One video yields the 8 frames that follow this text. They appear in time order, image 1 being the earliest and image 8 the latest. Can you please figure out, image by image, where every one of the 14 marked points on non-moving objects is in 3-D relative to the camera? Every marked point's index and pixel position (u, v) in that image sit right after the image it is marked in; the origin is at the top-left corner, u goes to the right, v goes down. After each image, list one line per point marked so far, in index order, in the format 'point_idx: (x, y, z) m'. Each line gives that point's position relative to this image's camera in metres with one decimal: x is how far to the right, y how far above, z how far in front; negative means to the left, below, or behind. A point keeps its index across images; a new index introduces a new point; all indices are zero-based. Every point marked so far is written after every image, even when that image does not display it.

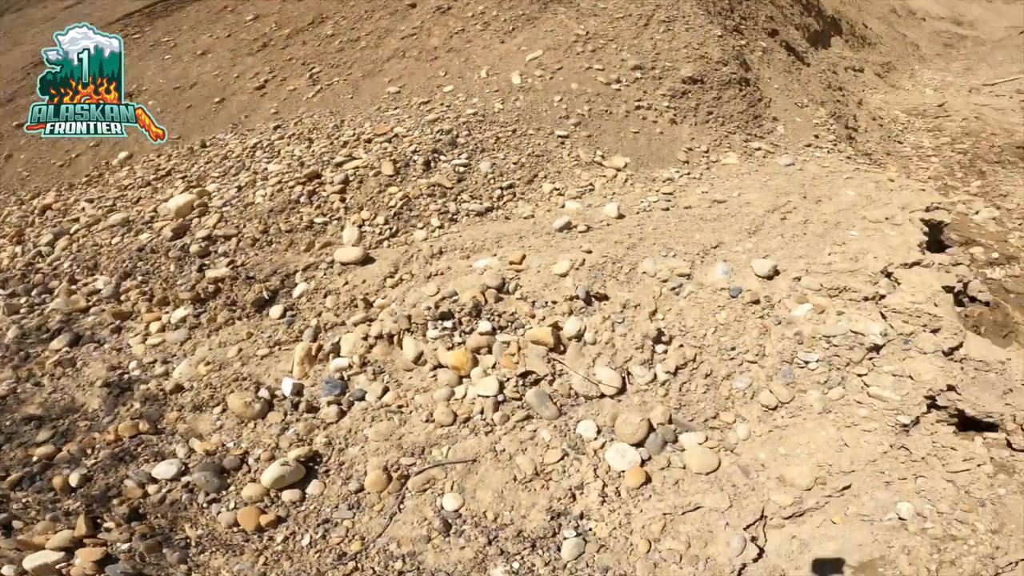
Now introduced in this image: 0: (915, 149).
0: (+6.0, +2.1, +7.7) m
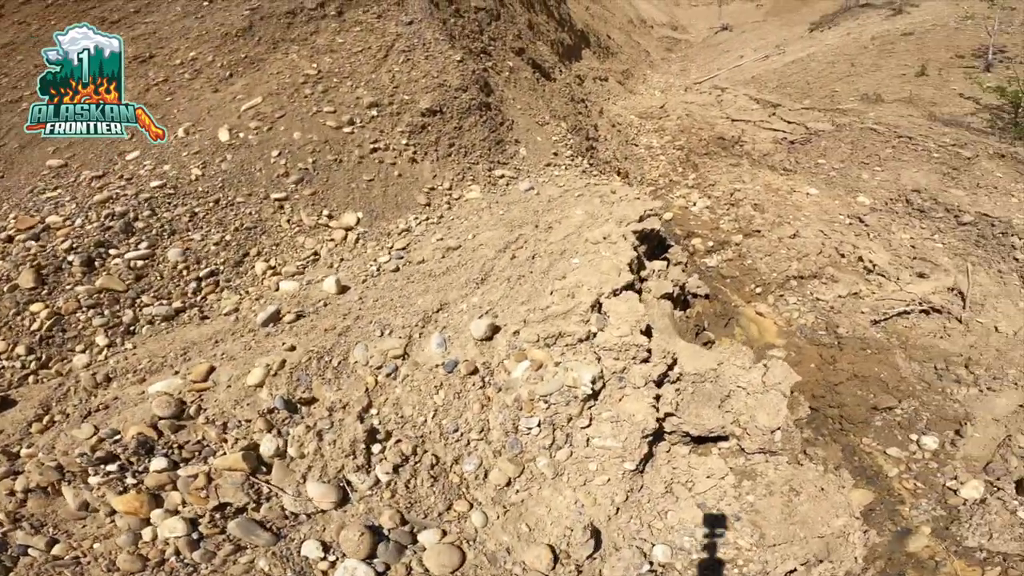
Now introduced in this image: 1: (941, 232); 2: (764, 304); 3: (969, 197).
0: (+2.2, +2.4, +8.6) m
1: (+4.8, +0.6, +5.7) m
2: (+2.5, -0.2, +5.2) m
3: (+5.4, +1.1, +6.1) m
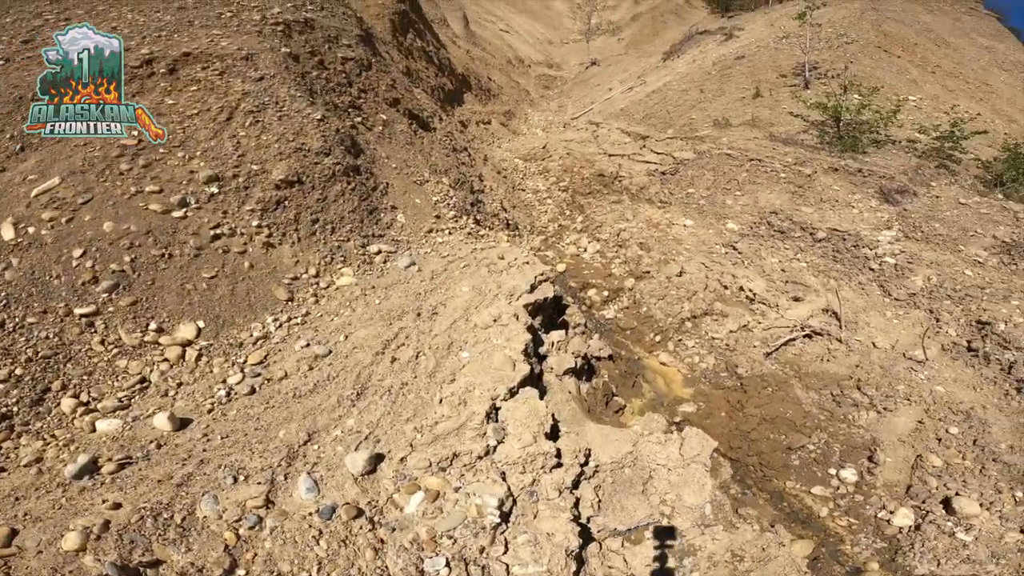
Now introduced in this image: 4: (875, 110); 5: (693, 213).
0: (+0.2, +1.5, +8.6) m
1: (+3.5, +0.4, +6.2) m
2: (+1.5, -0.7, +5.1) m
3: (+4.0, +0.9, +6.7) m
4: (+6.4, +3.1, +9.0) m
5: (+2.5, +1.0, +7.1) m
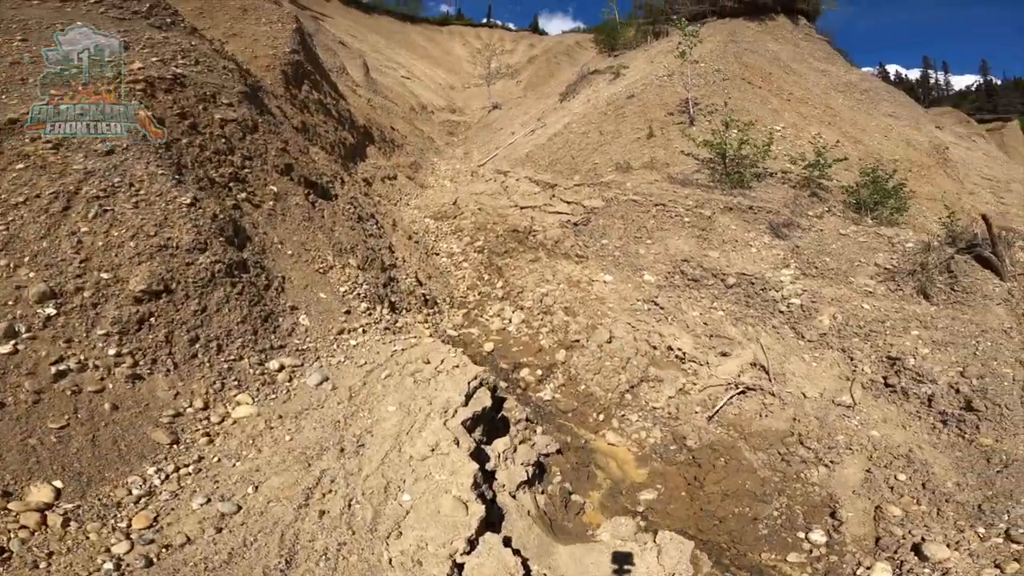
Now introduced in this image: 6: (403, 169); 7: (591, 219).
0: (-1.1, +0.4, +8.3) m
1: (+2.6, -0.1, +6.3) m
2: (+1.0, -1.3, +4.9) m
3: (+3.0, +0.4, +7.0) m
4: (+4.7, +2.7, +9.8) m
5: (+1.4, +0.3, +7.1) m
6: (-2.9, +3.3, +13.2) m
7: (+1.3, +1.1, +8.3) m
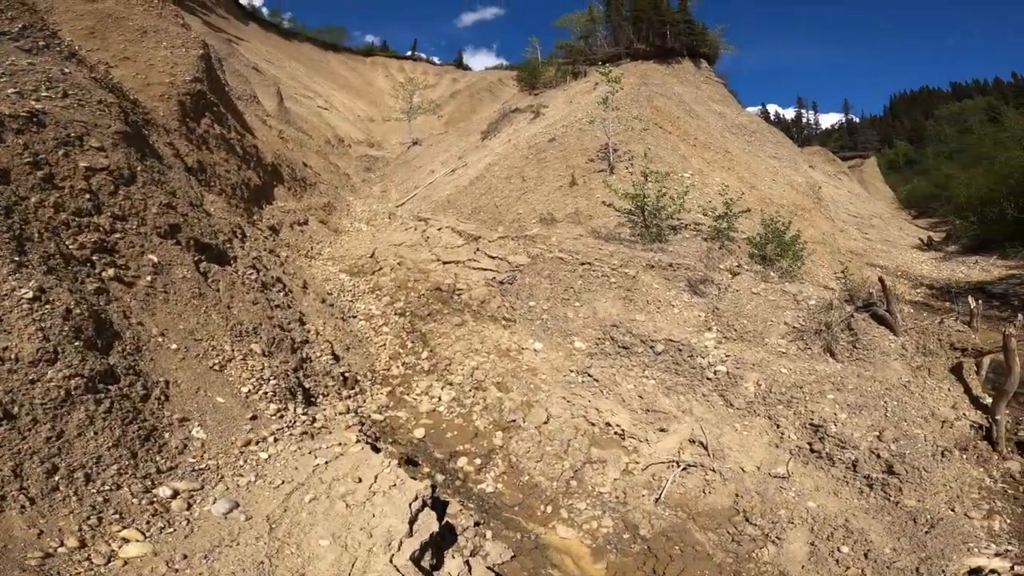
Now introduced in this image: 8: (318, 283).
0: (-2.2, -0.6, +7.8) m
1: (+1.8, -0.9, +6.5) m
2: (+0.5, -2.1, +4.8) m
3: (+2.0, -0.4, +7.2) m
4: (+3.2, +1.8, +10.3) m
5: (+0.5, -0.6, +7.0) m
6: (-4.9, +2.0, +12.5) m
7: (+0.1, +0.2, +8.3) m
8: (-3.3, +0.2, +8.8) m
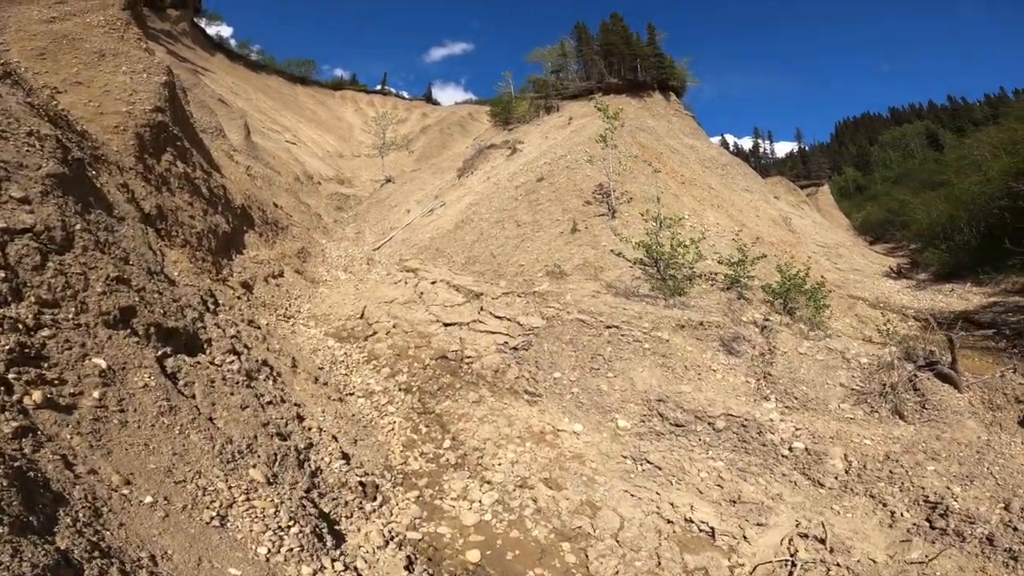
0: (-1.9, -1.6, +6.9) m
1: (+2.2, -1.7, +5.7) m
2: (+1.0, -2.8, +3.9) m
3: (+2.4, -1.2, +6.5) m
4: (+3.3, +0.9, +9.8) m
5: (+0.8, -1.5, +6.2) m
6: (-5.0, +0.6, +11.4) m
7: (+0.4, -0.8, +7.5) m
8: (-3.1, -0.9, +7.7) m
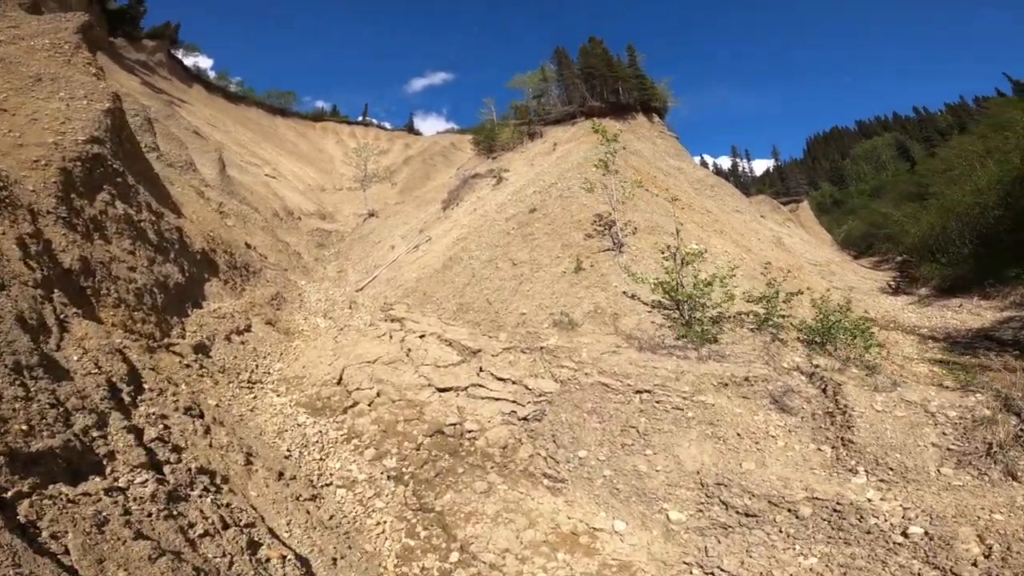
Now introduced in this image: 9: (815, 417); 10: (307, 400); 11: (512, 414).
0: (-1.7, -2.4, +5.5) m
1: (+2.4, -2.2, +4.5) m
2: (+1.4, -3.3, +2.6) m
3: (+2.5, -1.8, +5.3) m
4: (+3.2, +0.1, +8.8) m
5: (+1.0, -2.1, +5.0) m
6: (-5.0, -0.6, +10.1) m
7: (+0.5, -1.5, +6.3) m
8: (-3.0, -1.8, +6.4) m
9: (+3.5, -1.5, +6.1) m
10: (-2.8, -1.7, +7.3) m
11: (0.0, -1.6, +6.5) m
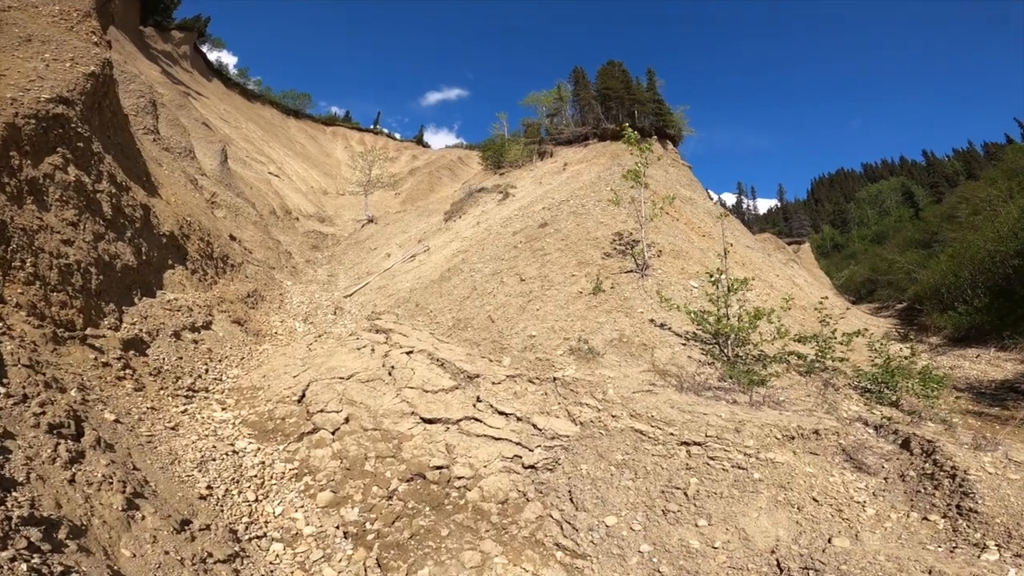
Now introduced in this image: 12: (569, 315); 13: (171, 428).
0: (-1.7, -2.3, +4.1) m
1: (+2.4, -2.5, +3.2) m
2: (+1.3, -3.4, +1.2) m
3: (+2.6, -2.1, +4.0) m
4: (+3.4, -0.4, +7.5) m
5: (+1.0, -2.2, +3.7) m
6: (-4.9, -0.5, +8.8) m
7: (+0.6, -1.7, +4.9) m
8: (-2.9, -1.7, +5.0) m
9: (+3.6, -1.9, +4.8) m
10: (-2.8, -1.6, +5.9) m
11: (0.0, -1.7, +5.1) m
12: (+0.9, -0.4, +7.8) m
13: (-3.3, -1.4, +5.2) m
